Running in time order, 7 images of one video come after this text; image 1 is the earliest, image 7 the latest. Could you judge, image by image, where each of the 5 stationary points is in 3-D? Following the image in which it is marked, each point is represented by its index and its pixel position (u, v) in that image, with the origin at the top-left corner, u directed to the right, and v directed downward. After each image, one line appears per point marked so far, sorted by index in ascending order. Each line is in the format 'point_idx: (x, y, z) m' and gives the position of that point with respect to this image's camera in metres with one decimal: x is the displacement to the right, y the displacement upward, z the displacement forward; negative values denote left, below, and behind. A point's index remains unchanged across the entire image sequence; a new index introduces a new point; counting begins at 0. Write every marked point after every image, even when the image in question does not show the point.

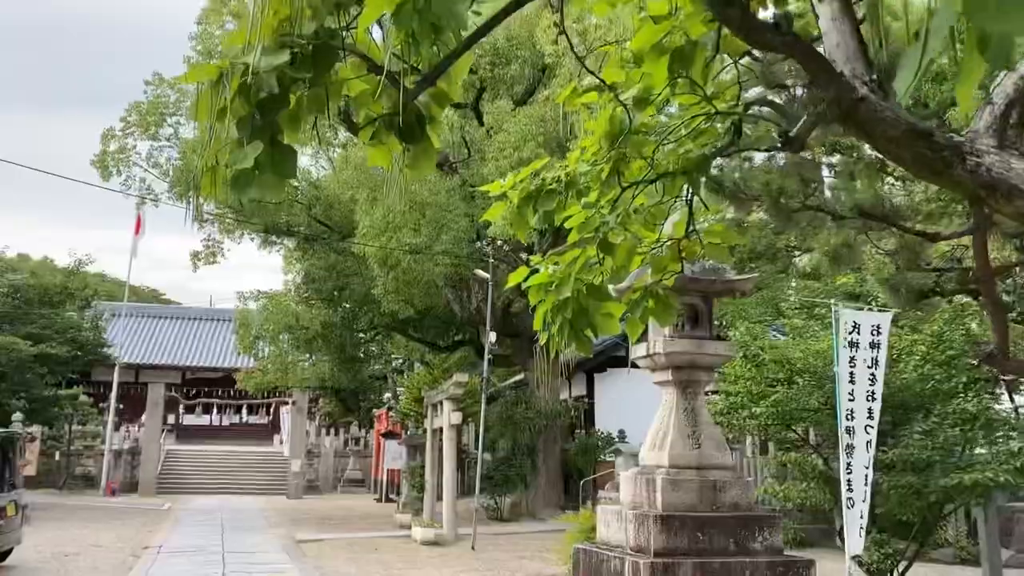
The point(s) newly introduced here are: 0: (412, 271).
0: (-1.4, +0.2, +12.3) m
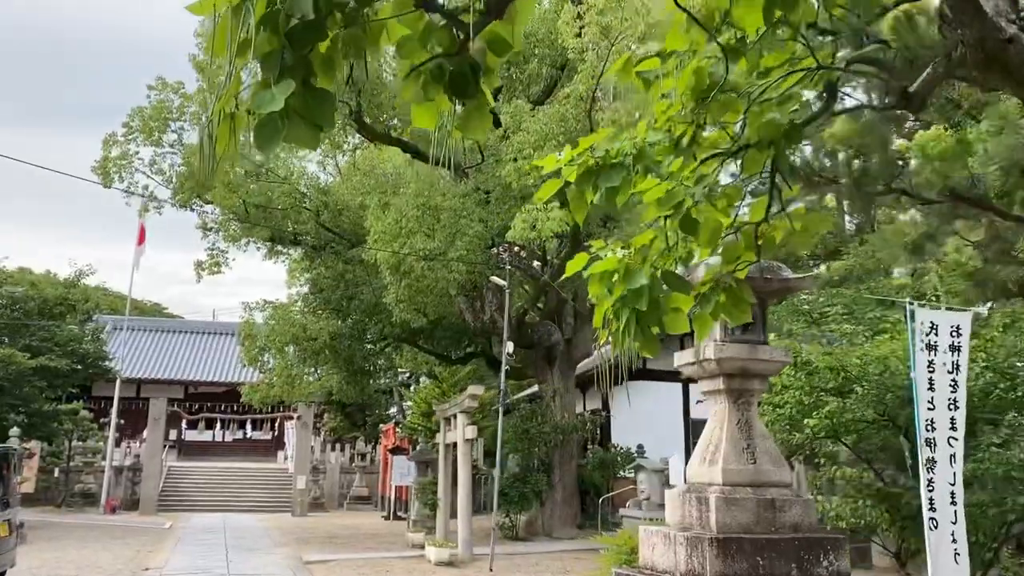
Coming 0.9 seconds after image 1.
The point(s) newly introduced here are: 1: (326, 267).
0: (-1.2, +0.1, +11.8) m
1: (-3.3, +0.4, +15.1) m
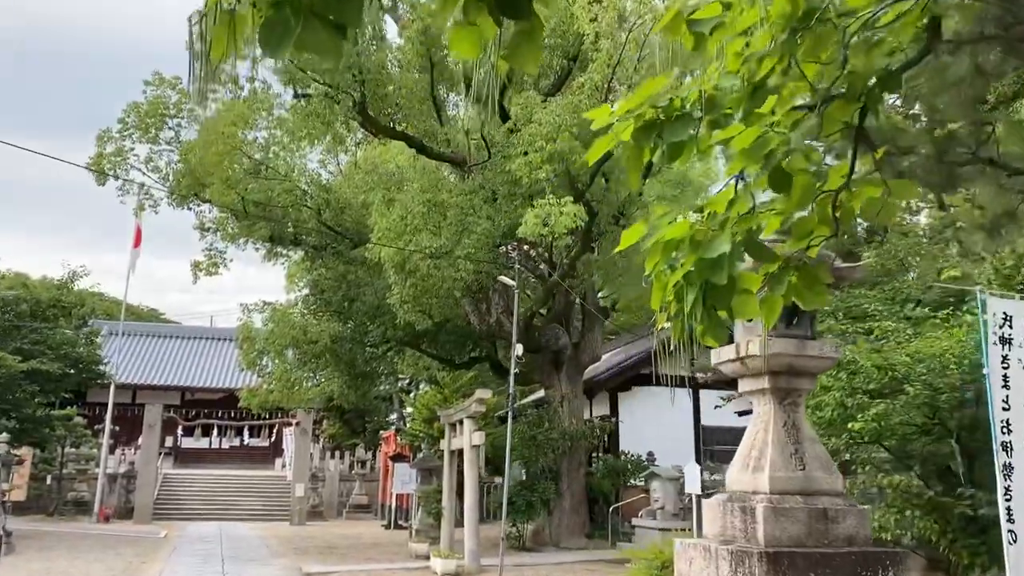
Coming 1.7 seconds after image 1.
0: (-1.1, +0.1, +11.3) m
1: (-3.2, +0.3, +14.6) m
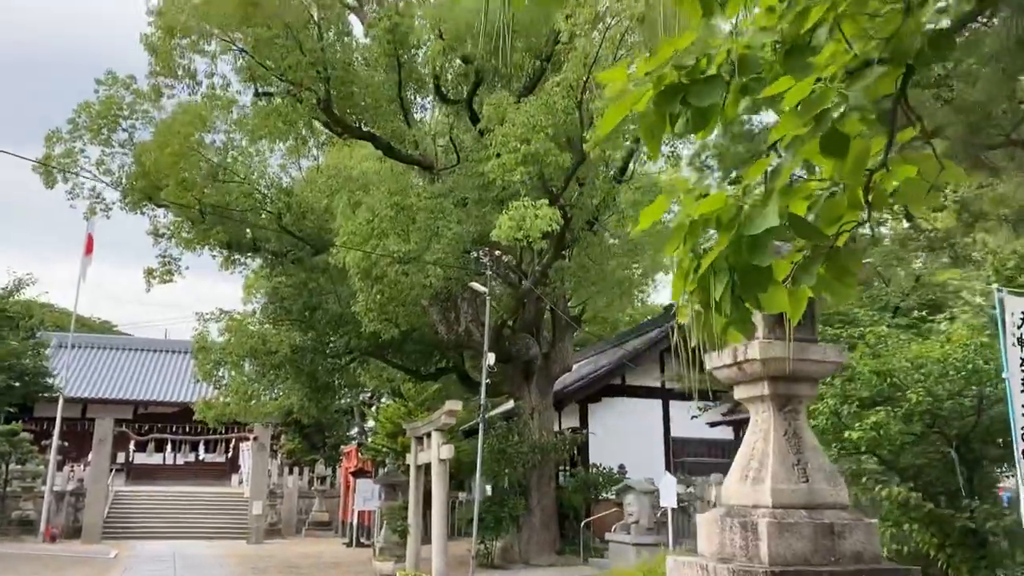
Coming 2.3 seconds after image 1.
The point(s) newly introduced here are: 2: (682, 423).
0: (-1.5, 0.0, +10.9) m
1: (-3.7, +0.2, +14.1) m
2: (+3.4, -2.7, +17.3) m
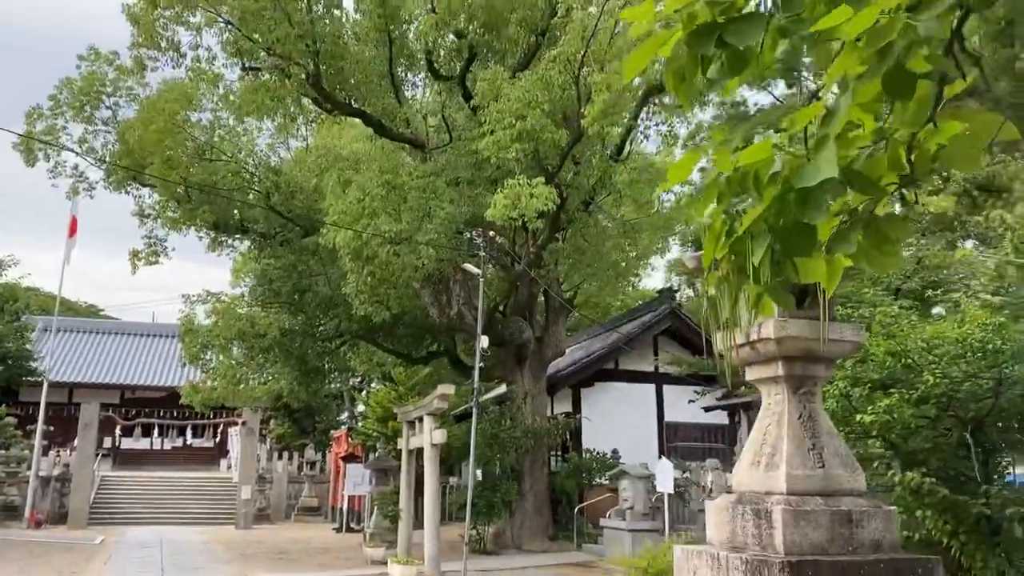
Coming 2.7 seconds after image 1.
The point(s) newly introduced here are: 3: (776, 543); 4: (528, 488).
0: (-1.5, +0.3, +10.7) m
1: (-3.8, +0.5, +13.8) m
2: (+3.3, -2.4, +17.1) m
3: (+1.2, -1.2, +4.0) m
4: (+0.3, -3.2, +13.8) m
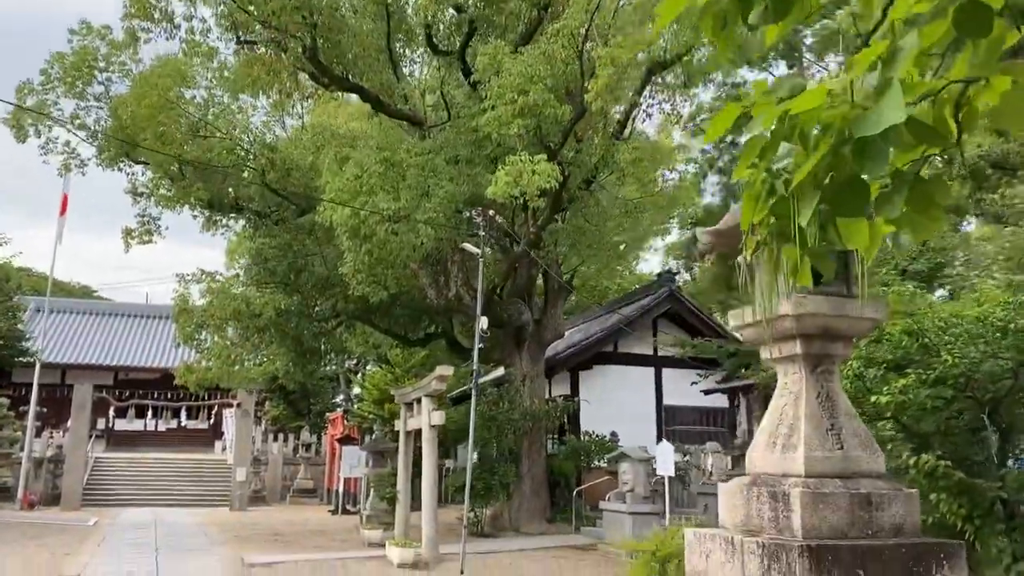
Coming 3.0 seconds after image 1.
0: (-1.5, +0.5, +10.5) m
1: (-3.9, +0.8, +13.6) m
2: (+3.2, -2.1, +17.0) m
3: (+1.3, -1.1, +3.9) m
4: (+0.2, -2.9, +13.7) m
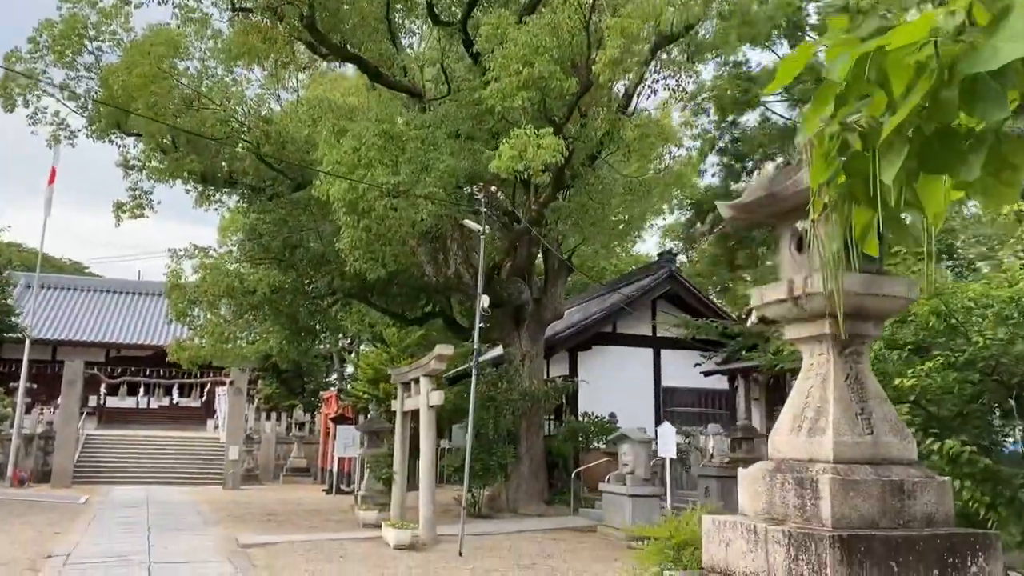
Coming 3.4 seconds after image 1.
0: (-1.5, +0.8, +10.2) m
1: (-3.9, +1.2, +13.3) m
2: (+3.2, -1.7, +16.9) m
3: (+1.3, -1.0, +3.7) m
4: (+0.2, -2.6, +13.5) m
